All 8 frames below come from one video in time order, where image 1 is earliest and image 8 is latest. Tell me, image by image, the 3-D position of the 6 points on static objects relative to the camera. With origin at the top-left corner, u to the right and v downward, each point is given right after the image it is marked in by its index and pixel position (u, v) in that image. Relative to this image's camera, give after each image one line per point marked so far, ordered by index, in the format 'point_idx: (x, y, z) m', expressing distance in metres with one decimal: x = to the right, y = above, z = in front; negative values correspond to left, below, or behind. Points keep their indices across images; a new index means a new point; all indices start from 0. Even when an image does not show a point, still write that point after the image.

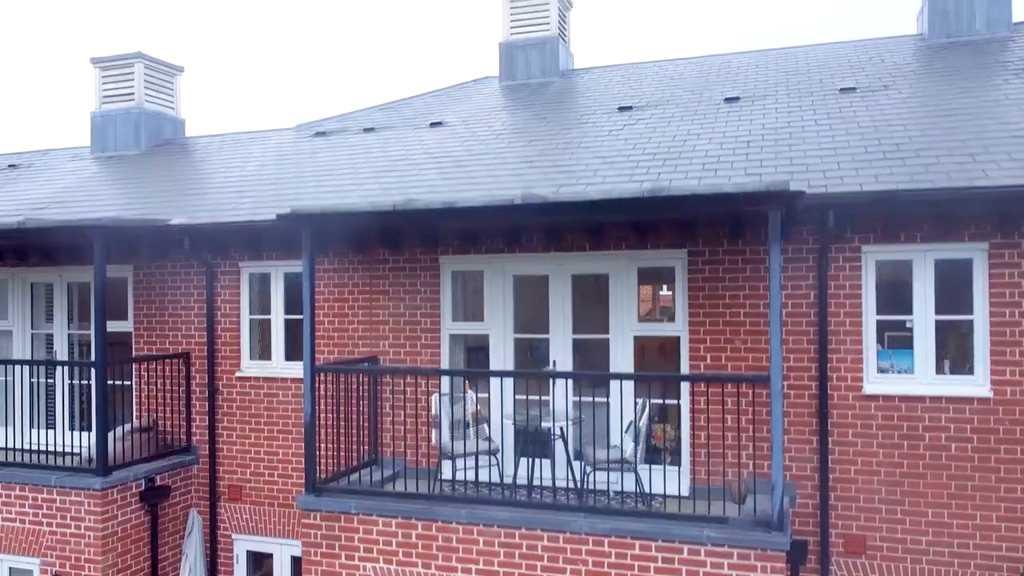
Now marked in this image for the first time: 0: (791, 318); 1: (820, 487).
0: (+1.4, -0.1, +3.8) m
1: (+1.5, -0.9, +3.7) m
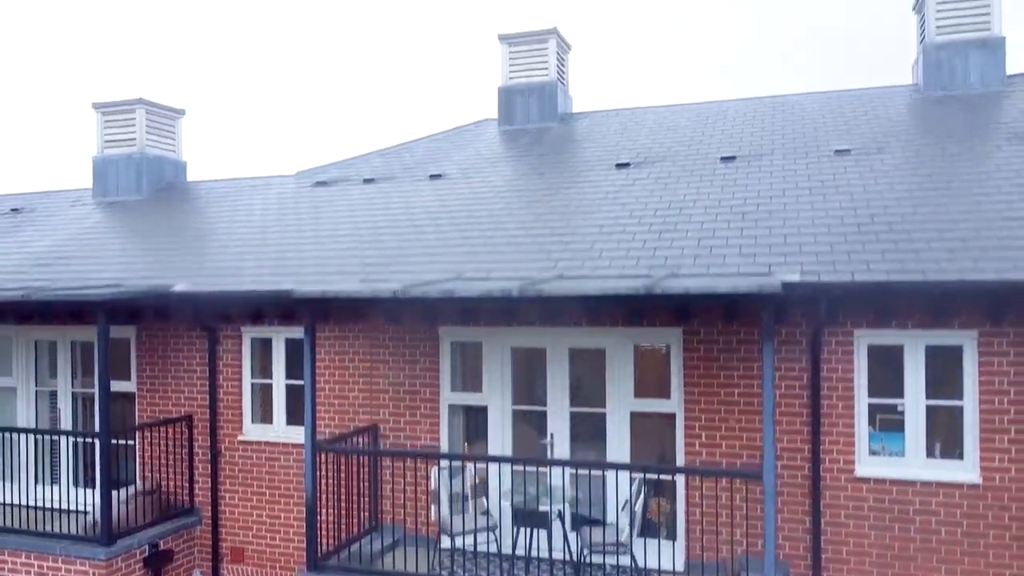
0: (+1.4, -0.6, +3.9) m
1: (+1.5, -1.3, +3.8) m
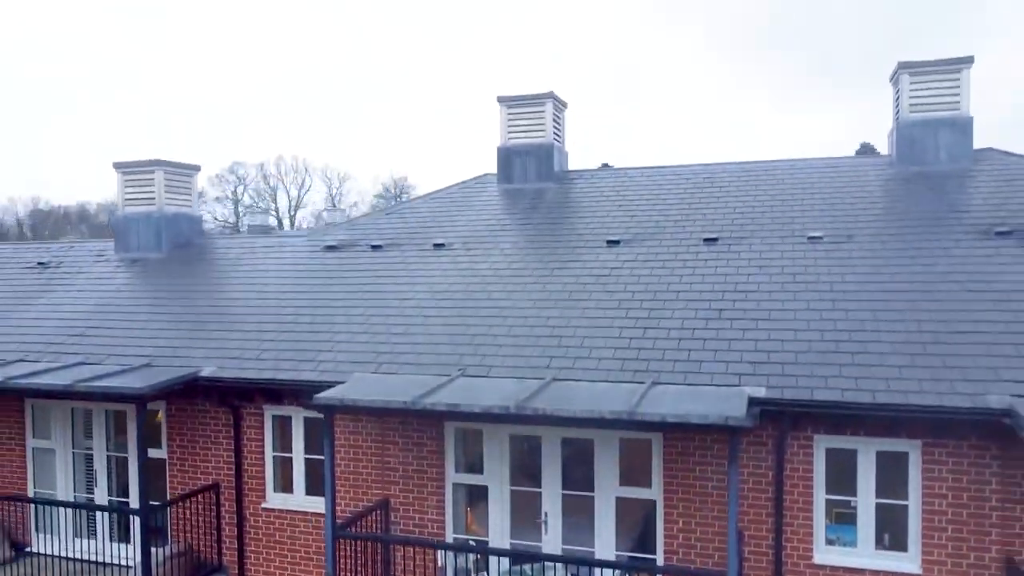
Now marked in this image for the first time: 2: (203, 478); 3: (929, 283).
0: (+1.4, -1.2, +4.4) m
1: (+1.5, -1.9, +4.3) m
2: (-2.2, -1.3, +5.6) m
3: (+2.7, 0.0, +5.0) m
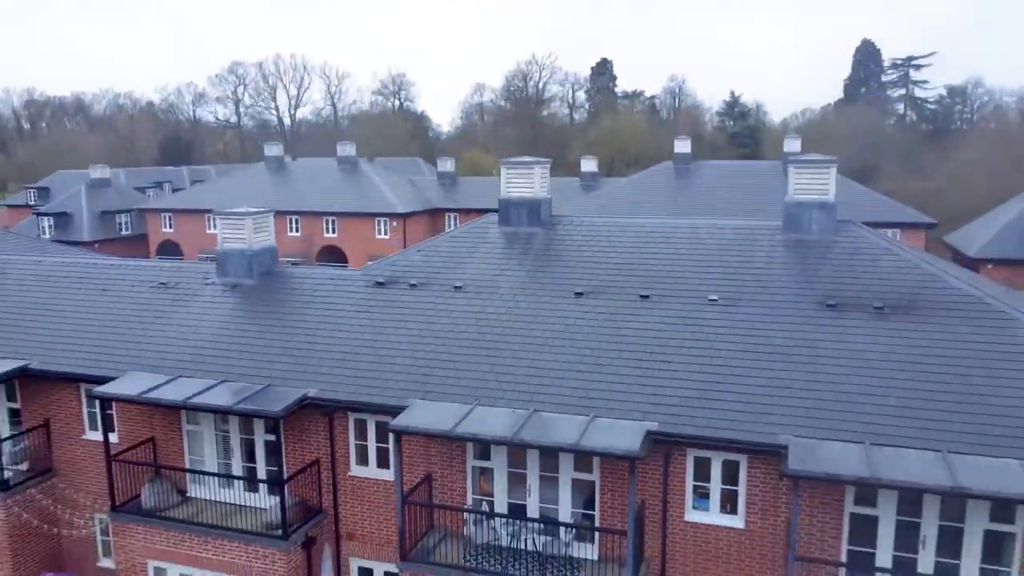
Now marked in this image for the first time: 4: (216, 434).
0: (+1.3, -1.8, +7.4) m
1: (+1.4, -2.6, +7.5) m
2: (-2.2, -1.8, +8.6) m
3: (+2.7, -0.6, +7.8) m
4: (-3.5, -1.7, +9.1) m
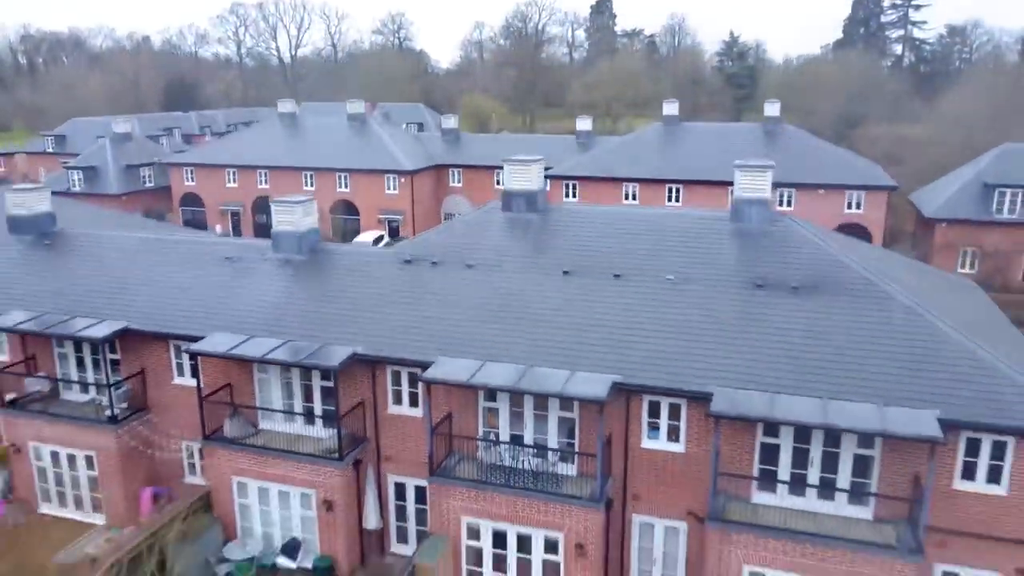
0: (+1.3, -1.7, +10.0) m
1: (+1.5, -2.4, +10.1) m
2: (-2.2, -1.6, +11.1) m
3: (+2.7, -0.4, +10.3) m
4: (-3.4, -1.4, +11.6) m
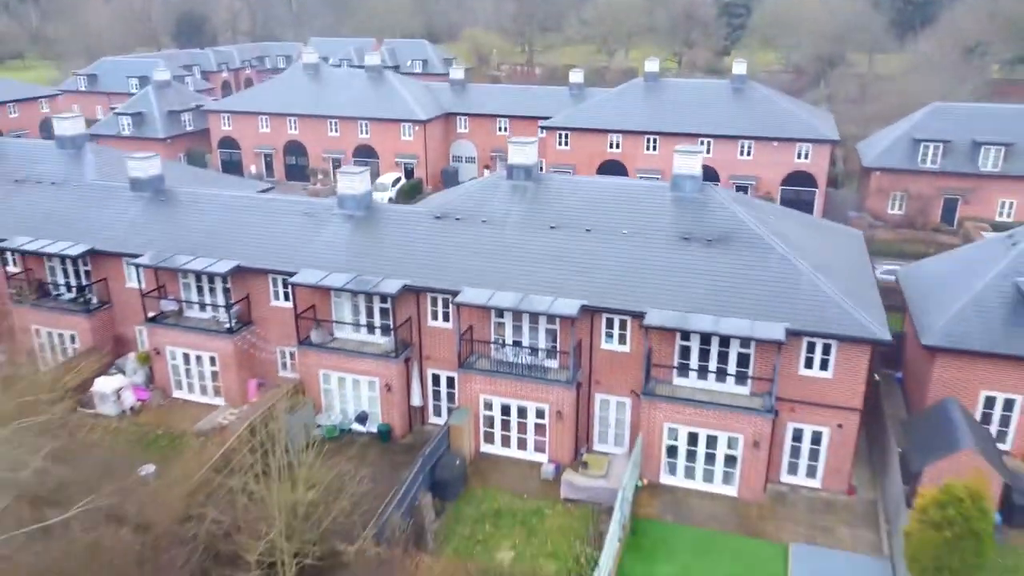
0: (+1.4, -0.8, +14.9) m
1: (+1.5, -1.5, +15.0) m
2: (-2.2, -0.6, +16.0) m
3: (+2.7, +0.5, +15.0) m
4: (-3.4, -0.3, +16.4) m
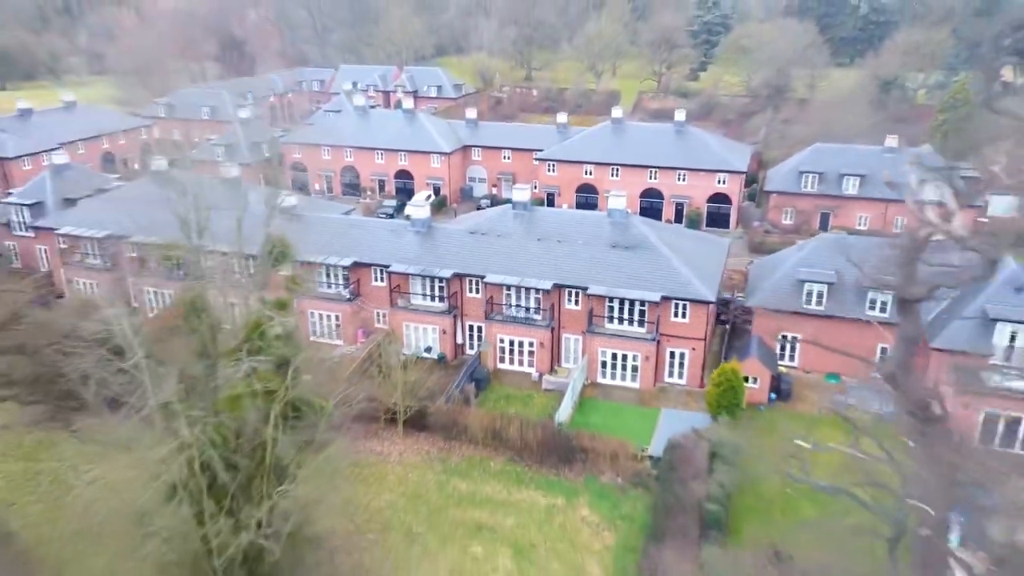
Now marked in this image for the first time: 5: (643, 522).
0: (+1.5, -0.3, +26.5) m
1: (+1.6, -1.1, +26.7) m
2: (-2.1, -0.1, +27.7) m
3: (+2.8, +1.0, +26.7) m
4: (-3.3, +0.2, +28.1) m
5: (+3.3, -6.0, +20.0) m
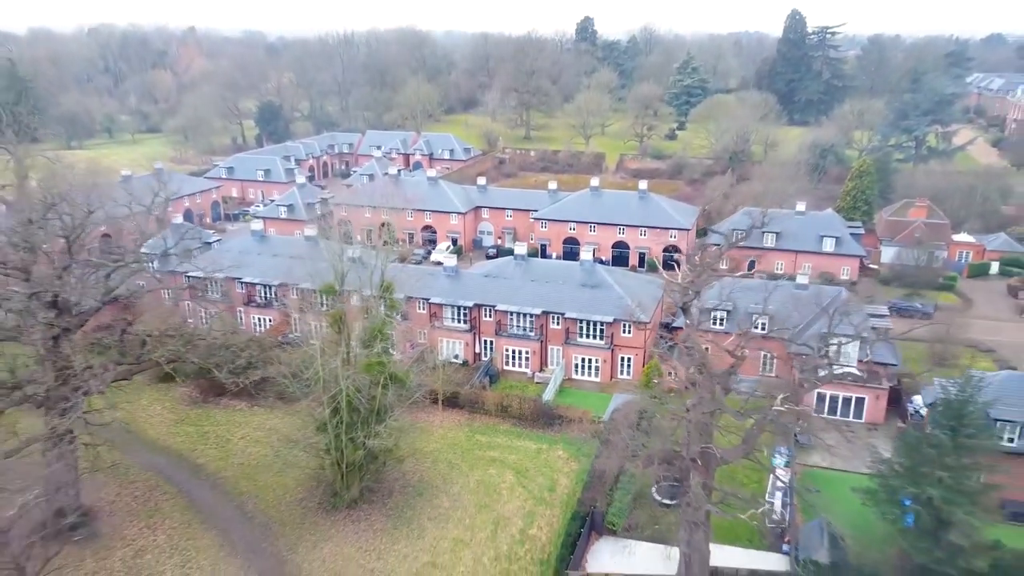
0: (+1.6, -1.6, +39.1) m
1: (+1.7, -2.4, +39.2) m
2: (-2.0, -1.4, +40.2) m
3: (+2.9, -0.3, +39.3) m
4: (-3.2, -1.2, +40.6) m
5: (+3.4, -6.9, +32.2) m
